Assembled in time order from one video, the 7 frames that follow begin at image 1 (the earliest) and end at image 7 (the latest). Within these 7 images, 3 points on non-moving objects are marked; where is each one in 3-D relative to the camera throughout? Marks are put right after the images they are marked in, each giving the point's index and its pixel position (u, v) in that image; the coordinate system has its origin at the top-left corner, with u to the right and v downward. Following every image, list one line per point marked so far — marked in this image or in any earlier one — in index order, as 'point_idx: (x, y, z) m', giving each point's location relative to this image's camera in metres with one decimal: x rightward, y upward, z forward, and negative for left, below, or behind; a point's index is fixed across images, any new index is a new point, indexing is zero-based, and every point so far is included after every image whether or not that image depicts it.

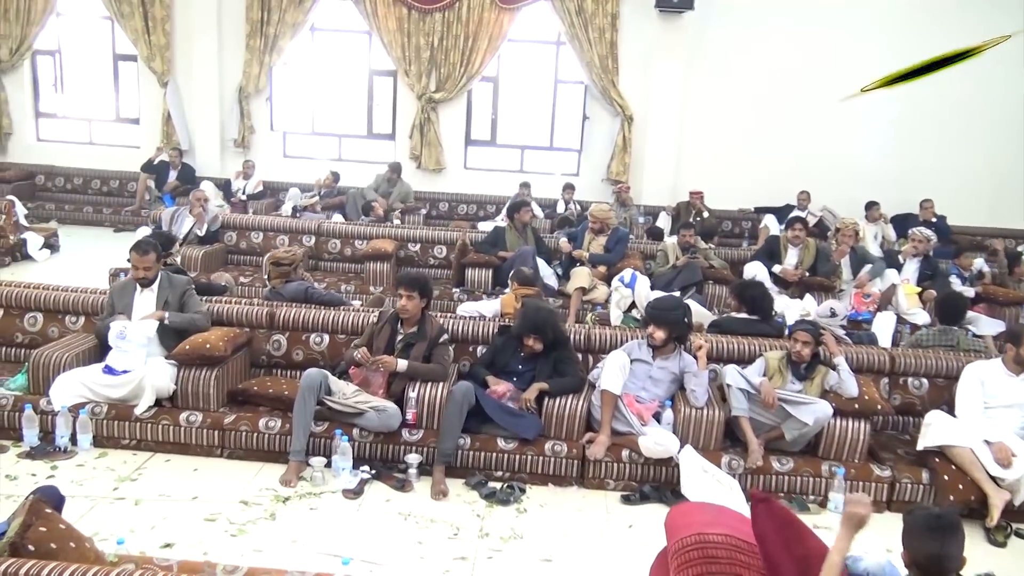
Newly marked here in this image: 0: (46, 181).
0: (-5.2, +1.2, +9.4) m
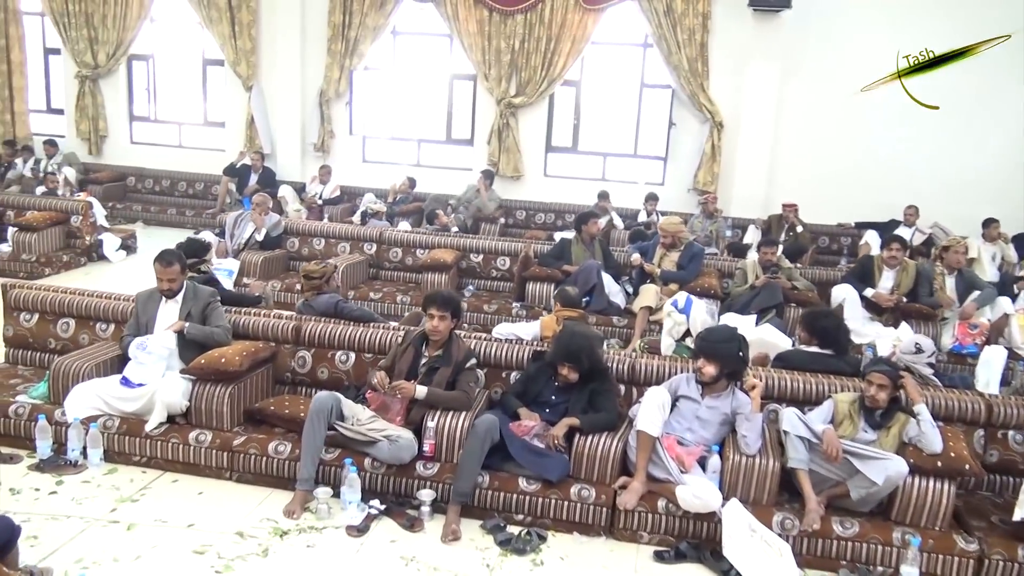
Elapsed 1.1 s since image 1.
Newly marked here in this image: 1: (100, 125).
0: (-4.3, +1.2, +9.7) m
1: (-4.7, +1.9, +9.8) m
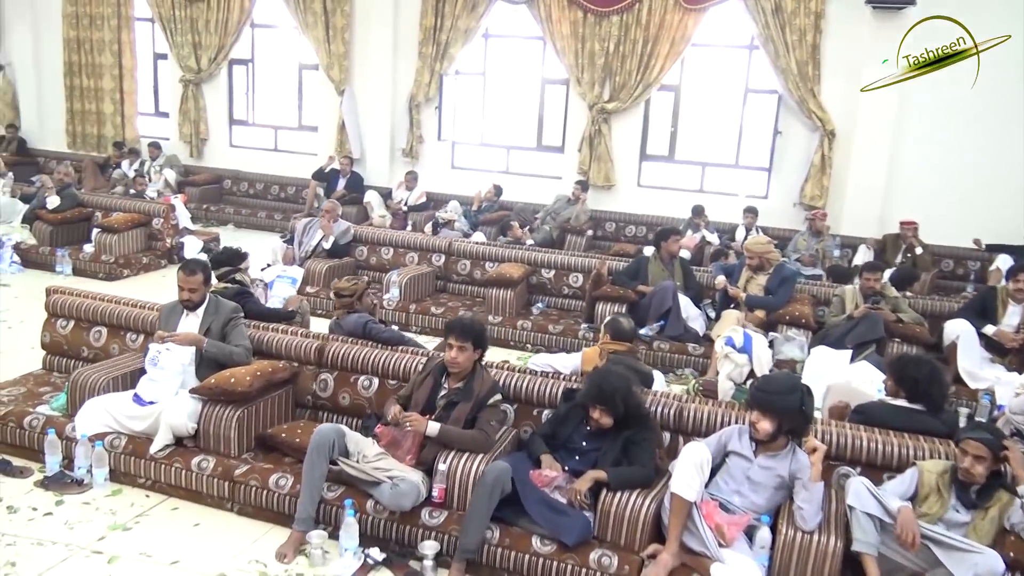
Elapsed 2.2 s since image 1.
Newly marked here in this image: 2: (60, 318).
0: (-3.2, +1.2, +9.8) m
1: (-3.6, +1.9, +10.0) m
2: (-2.2, -0.2, +4.2) m
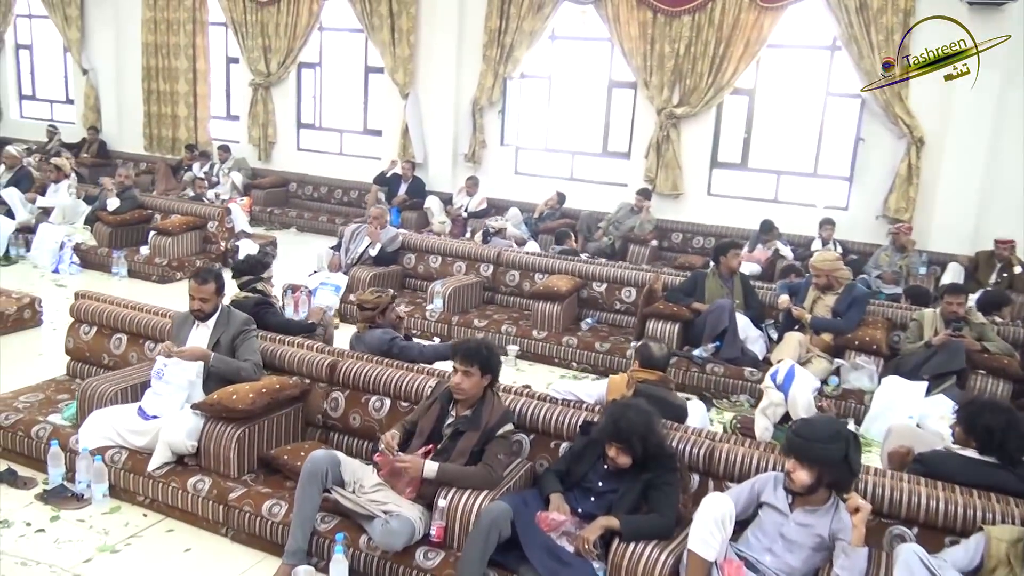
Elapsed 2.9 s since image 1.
0: (-2.5, +1.1, +9.8) m
1: (-2.9, +1.8, +10.0) m
2: (-2.1, -0.2, +4.1) m
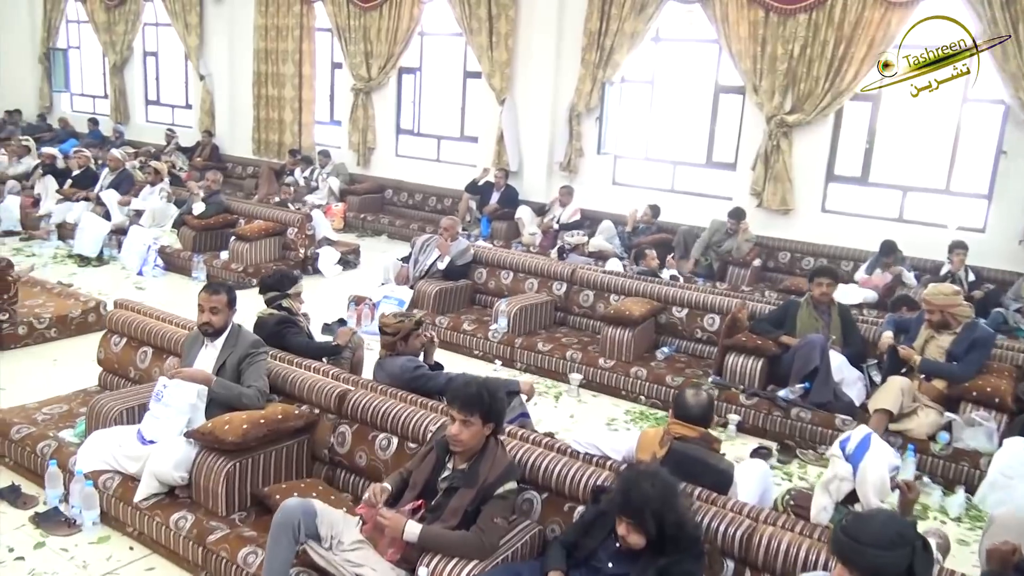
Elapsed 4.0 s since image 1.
0: (-1.4, +1.1, +9.7) m
1: (-1.7, +1.8, +9.9) m
2: (-1.9, -0.2, +4.0) m
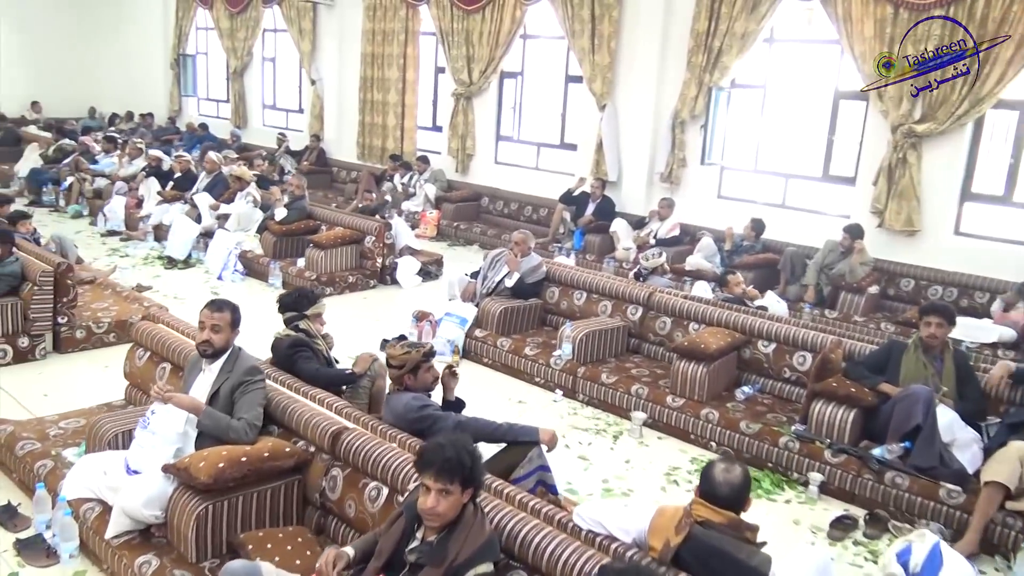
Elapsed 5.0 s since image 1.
0: (-0.3, +0.9, +9.4) m
1: (-0.5, +1.6, +9.7) m
2: (-1.7, -0.3, +3.8) m
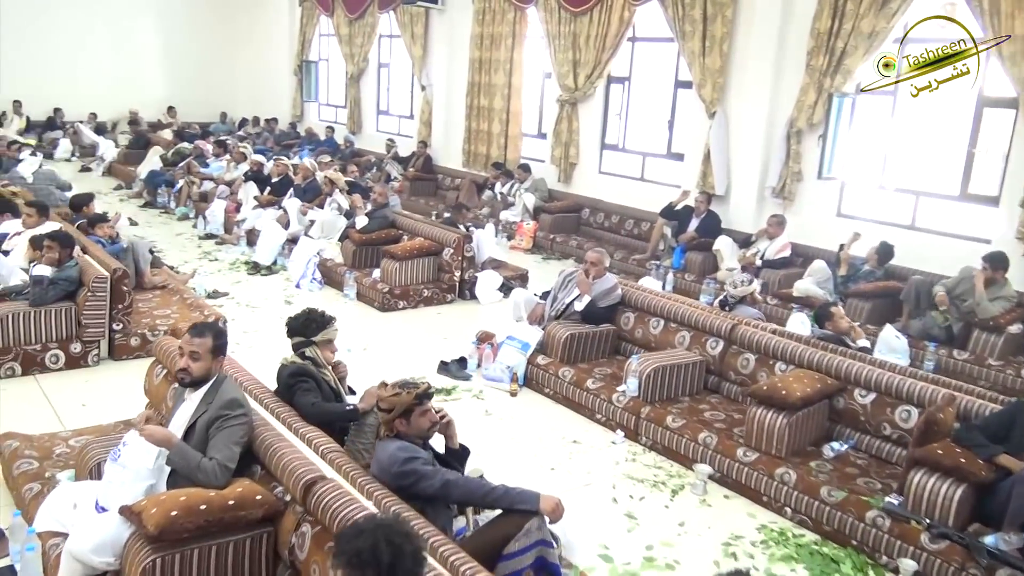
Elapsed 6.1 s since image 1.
0: (+0.8, +0.8, +8.9) m
1: (+0.6, +1.5, +9.2) m
2: (-1.5, -0.3, +3.7) m
